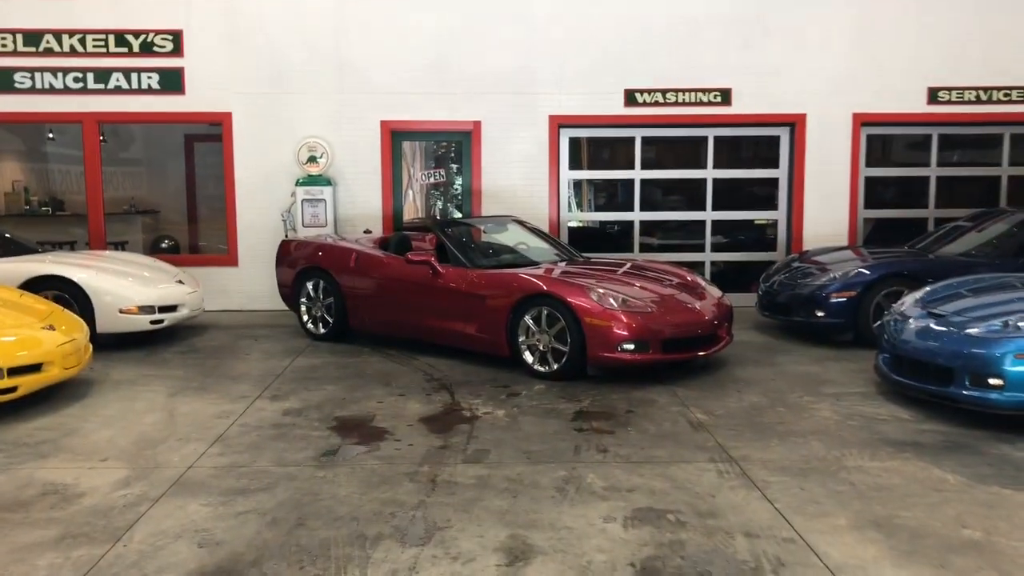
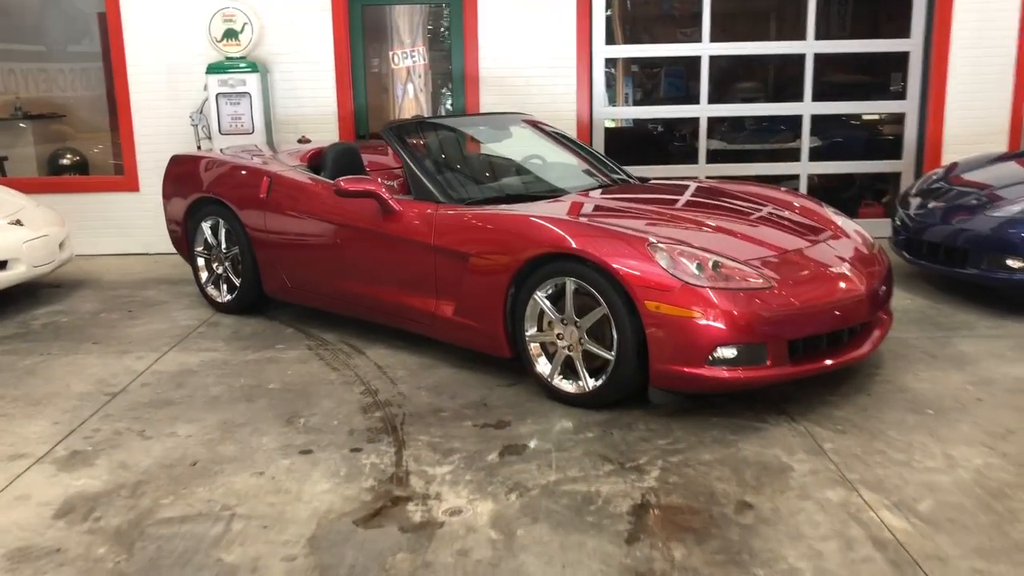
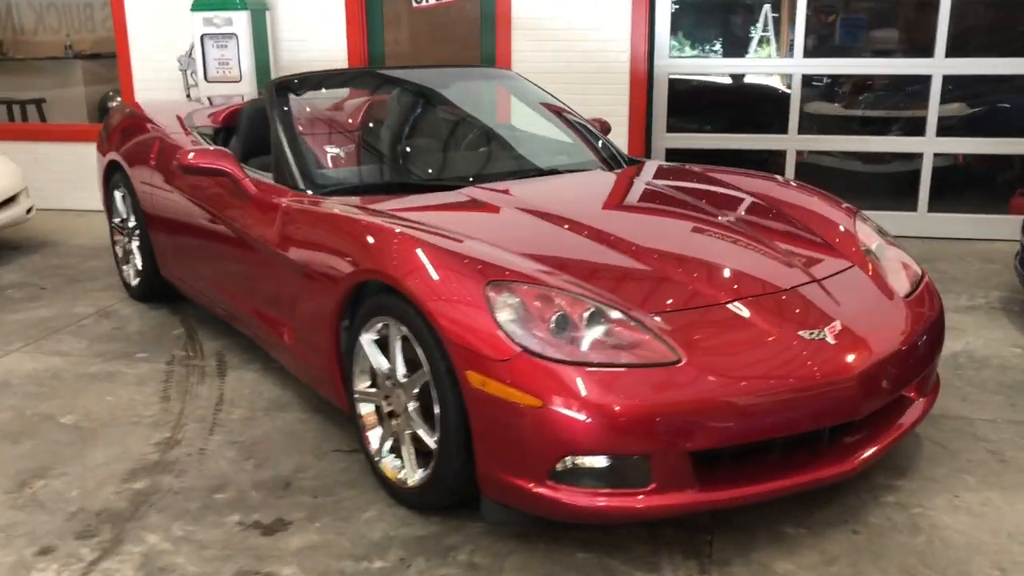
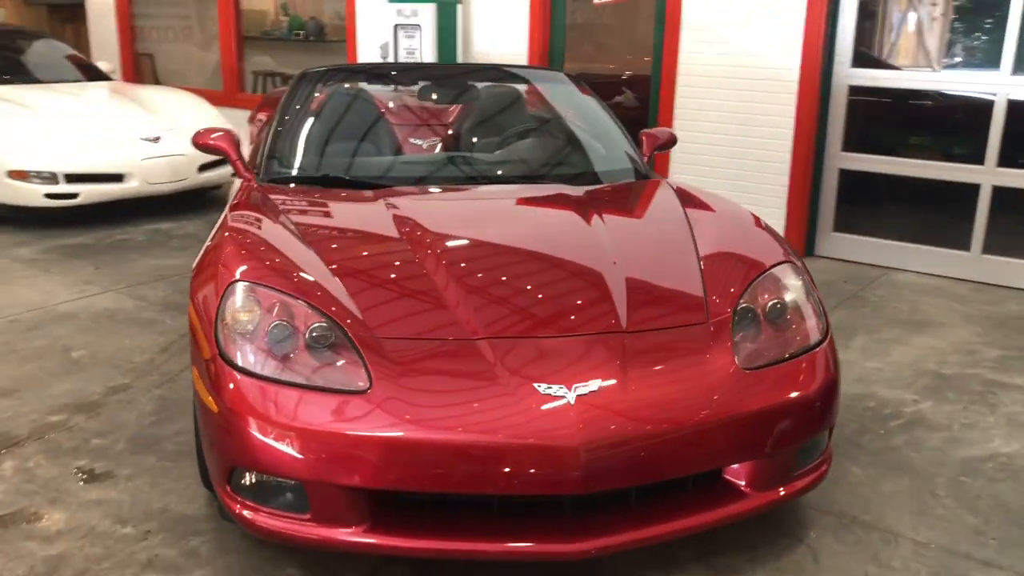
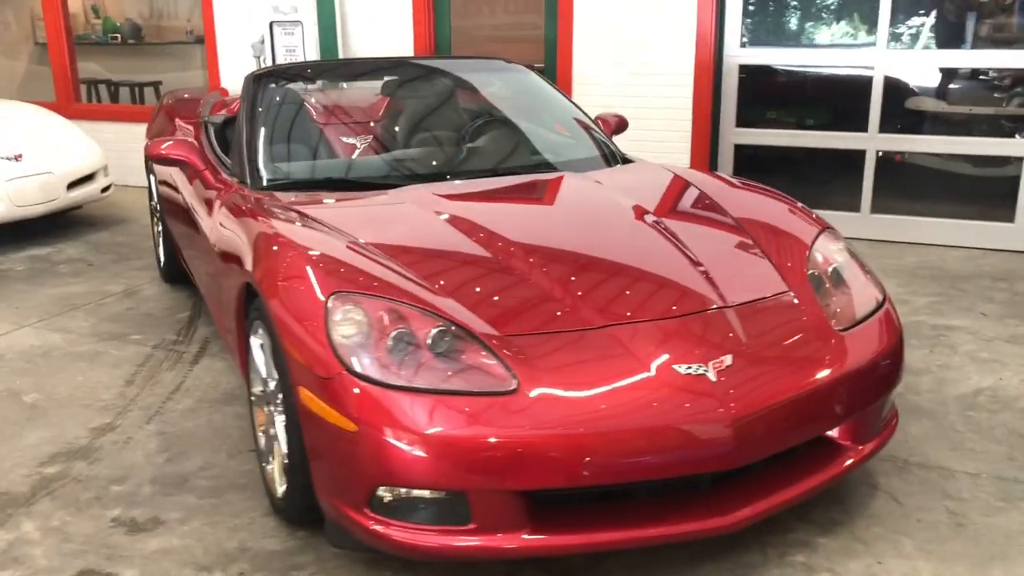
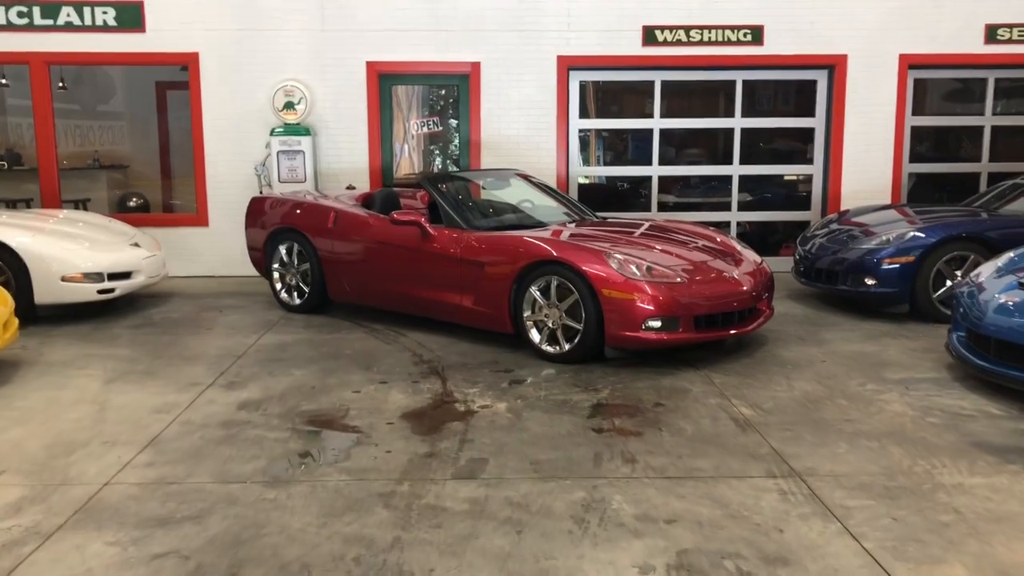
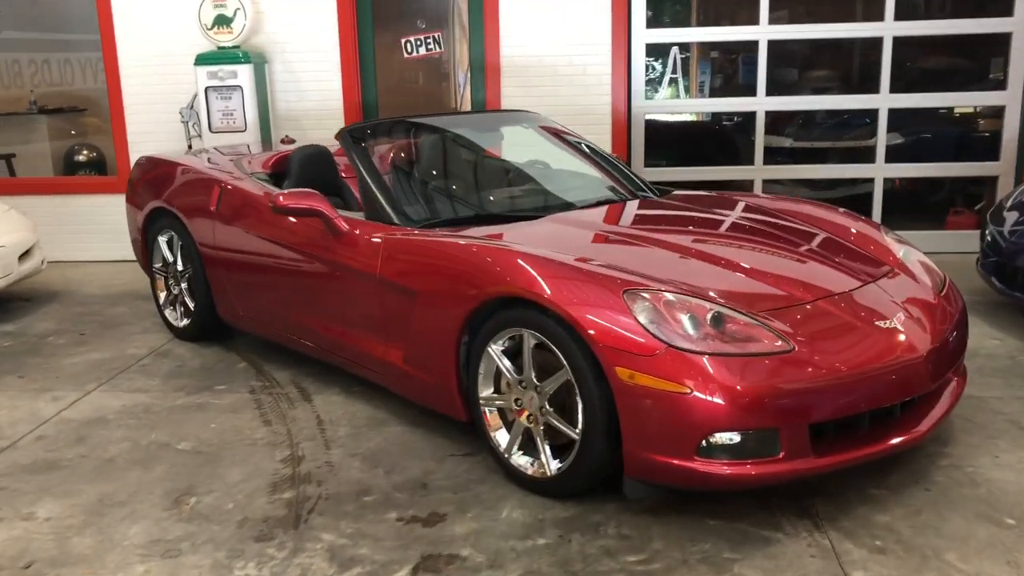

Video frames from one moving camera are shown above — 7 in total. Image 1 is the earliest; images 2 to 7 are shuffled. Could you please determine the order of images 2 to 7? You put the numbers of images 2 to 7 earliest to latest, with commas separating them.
6, 2, 7, 3, 5, 4
